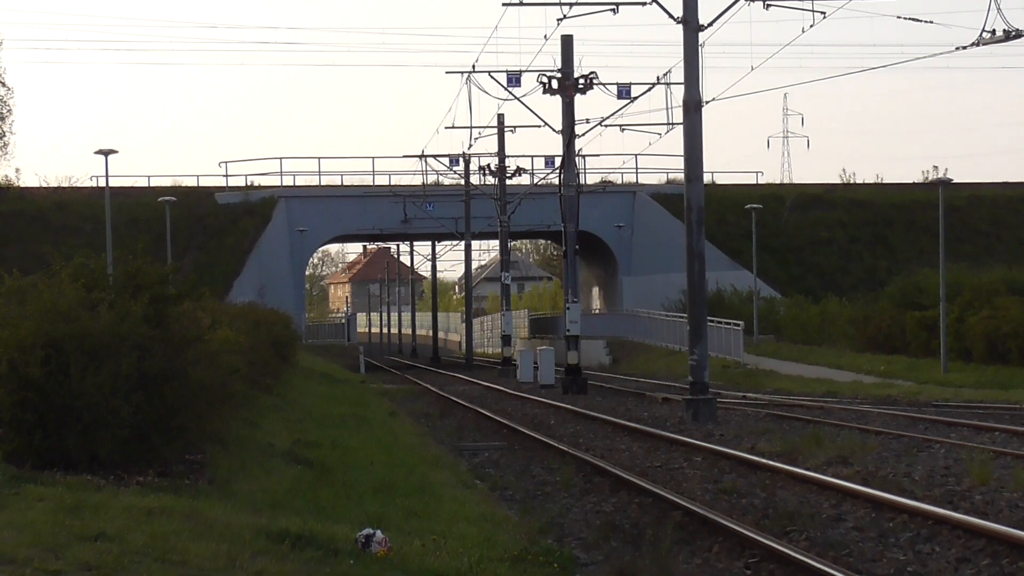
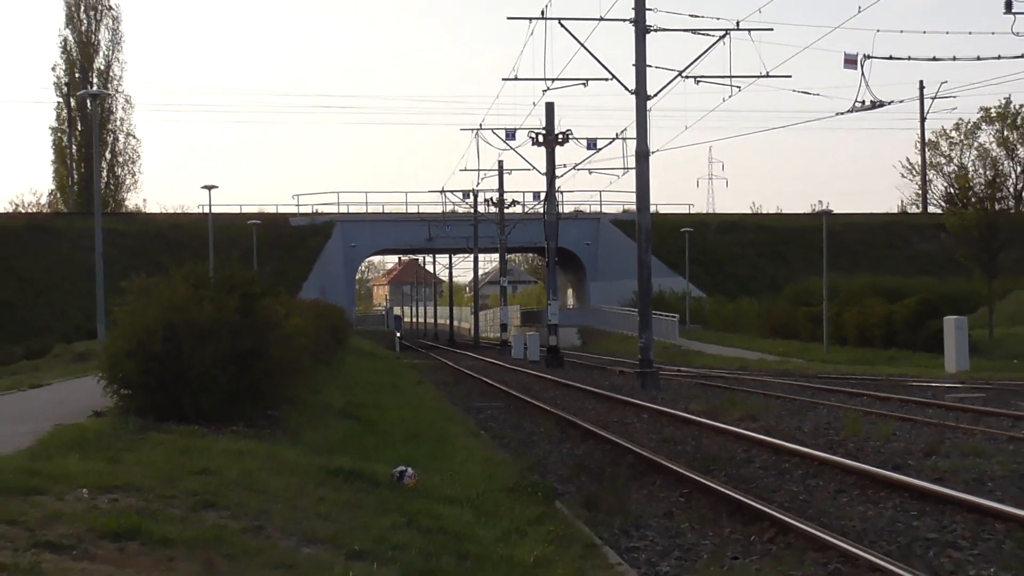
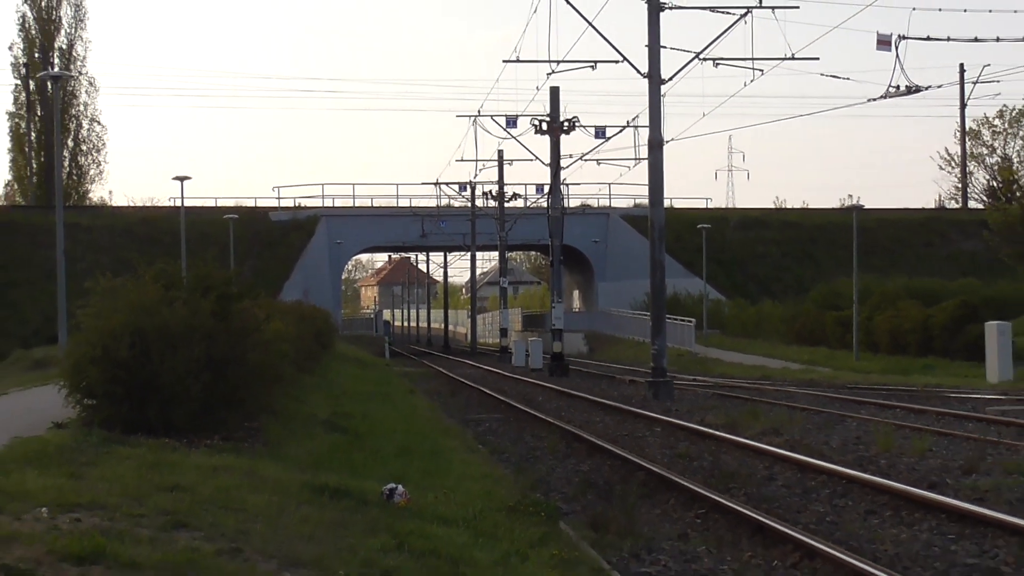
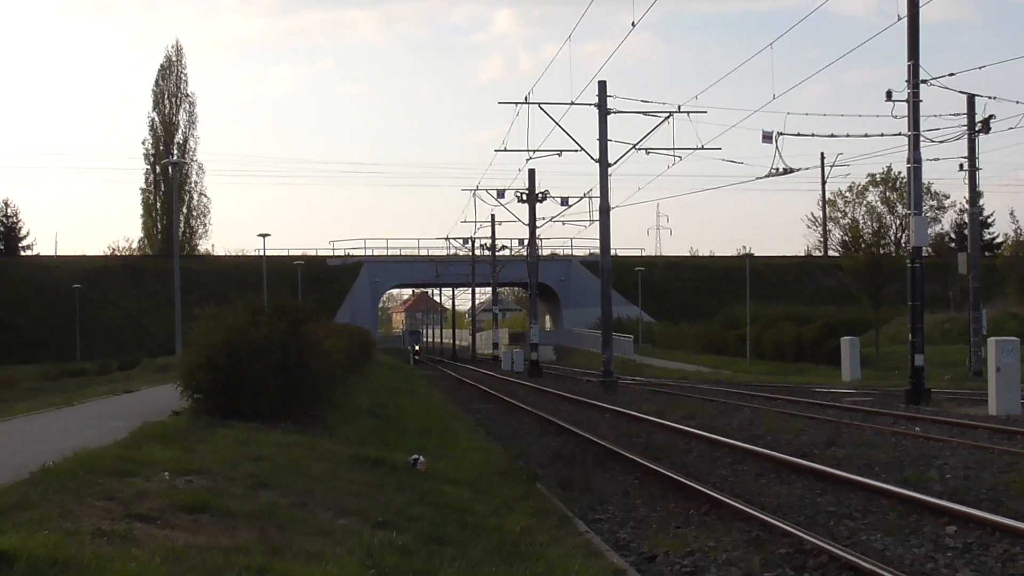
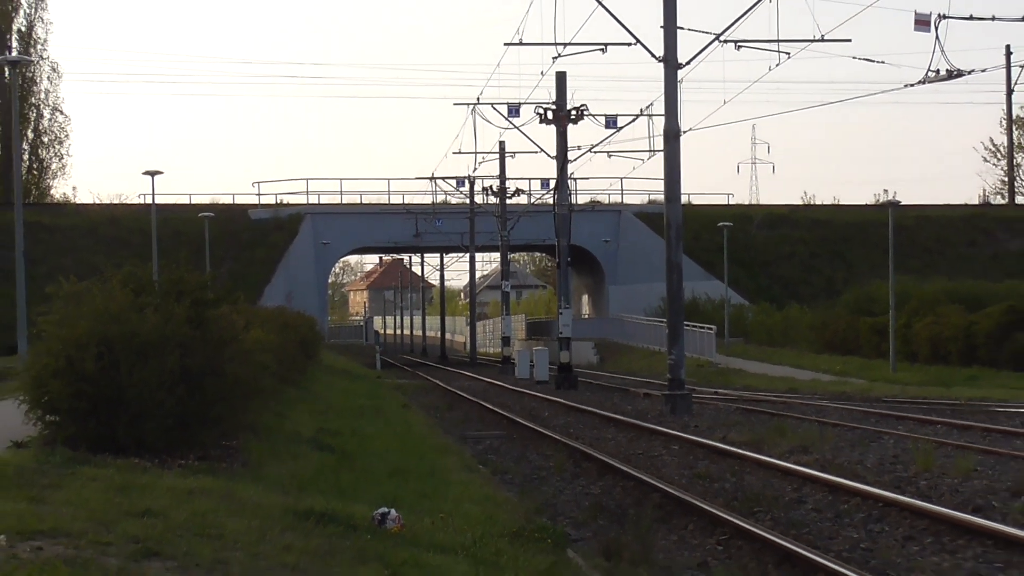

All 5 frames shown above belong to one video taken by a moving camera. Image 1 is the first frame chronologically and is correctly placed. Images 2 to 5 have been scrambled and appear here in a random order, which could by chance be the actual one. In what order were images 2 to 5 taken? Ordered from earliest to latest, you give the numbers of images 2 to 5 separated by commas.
5, 3, 2, 4
